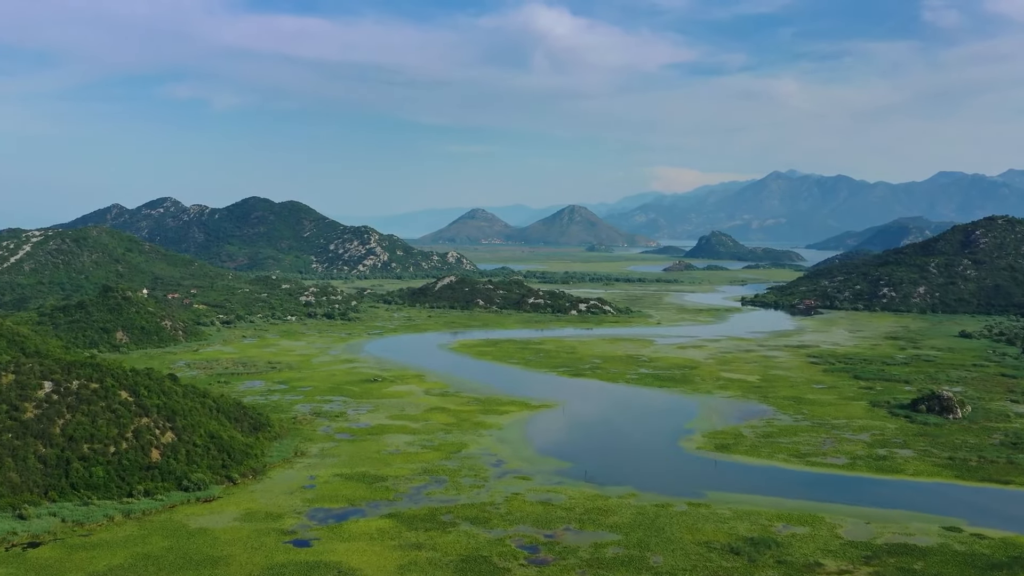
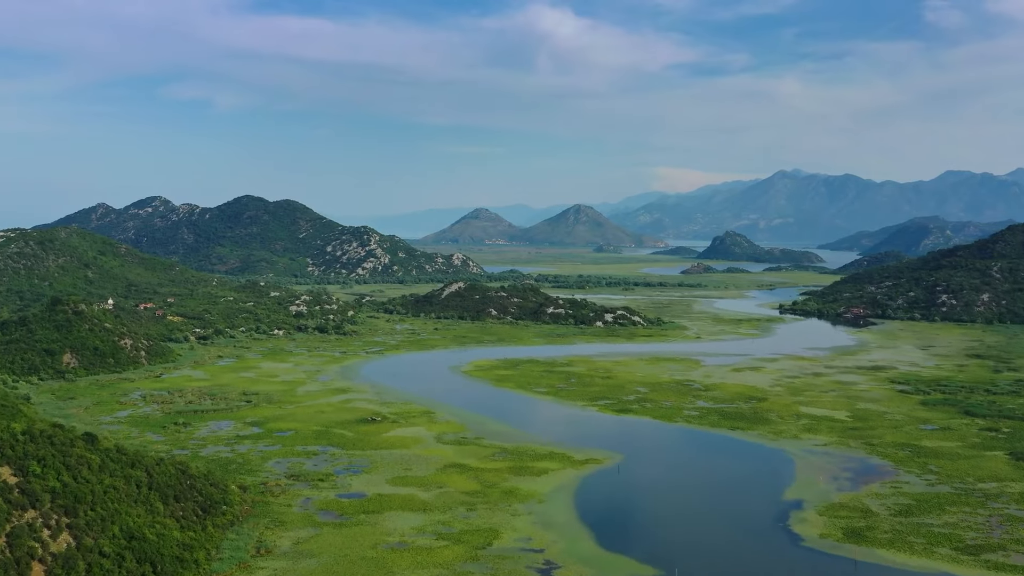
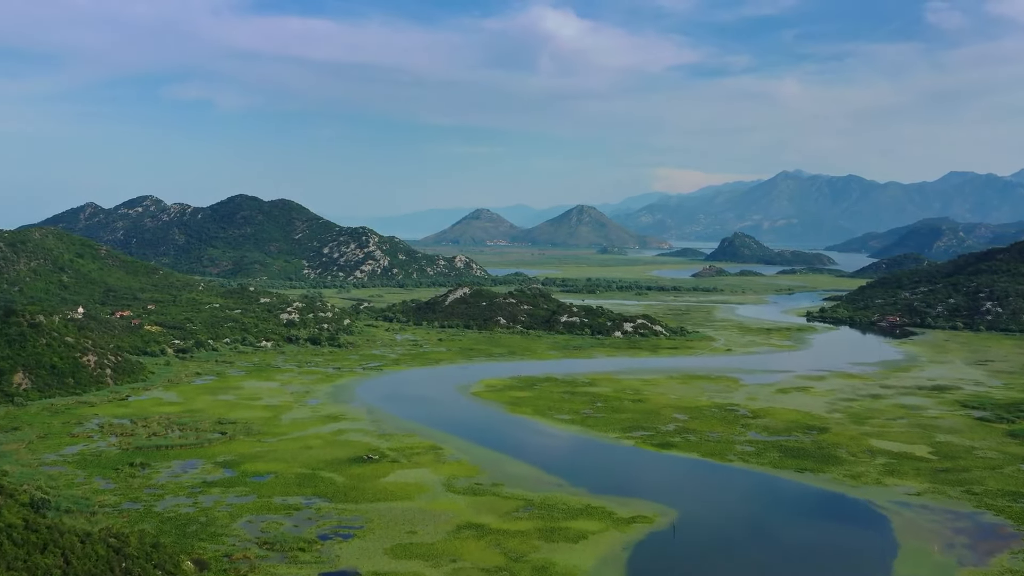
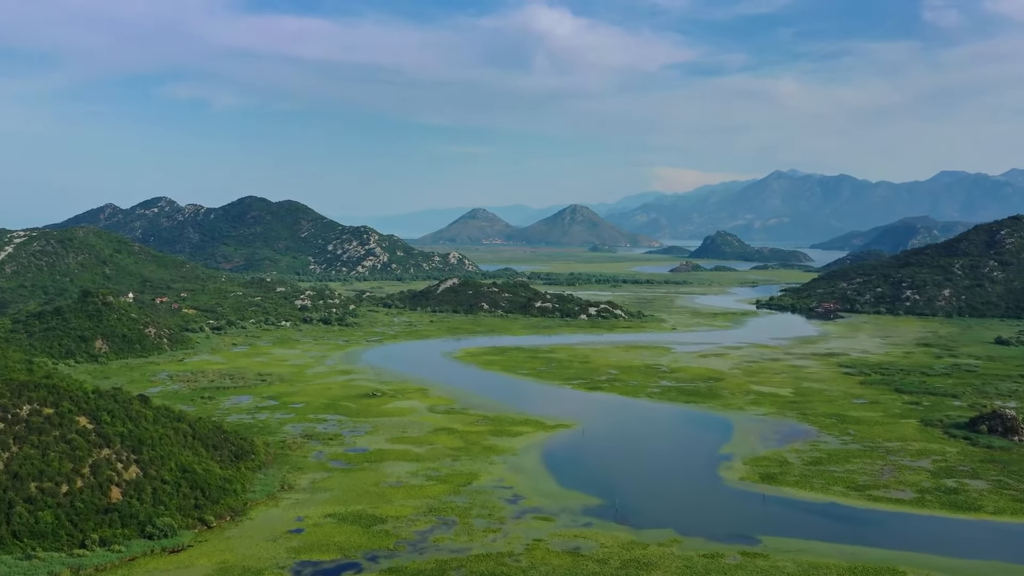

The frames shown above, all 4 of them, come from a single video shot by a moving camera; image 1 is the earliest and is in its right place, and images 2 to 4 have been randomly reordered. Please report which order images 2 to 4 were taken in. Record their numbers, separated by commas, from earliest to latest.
4, 2, 3
